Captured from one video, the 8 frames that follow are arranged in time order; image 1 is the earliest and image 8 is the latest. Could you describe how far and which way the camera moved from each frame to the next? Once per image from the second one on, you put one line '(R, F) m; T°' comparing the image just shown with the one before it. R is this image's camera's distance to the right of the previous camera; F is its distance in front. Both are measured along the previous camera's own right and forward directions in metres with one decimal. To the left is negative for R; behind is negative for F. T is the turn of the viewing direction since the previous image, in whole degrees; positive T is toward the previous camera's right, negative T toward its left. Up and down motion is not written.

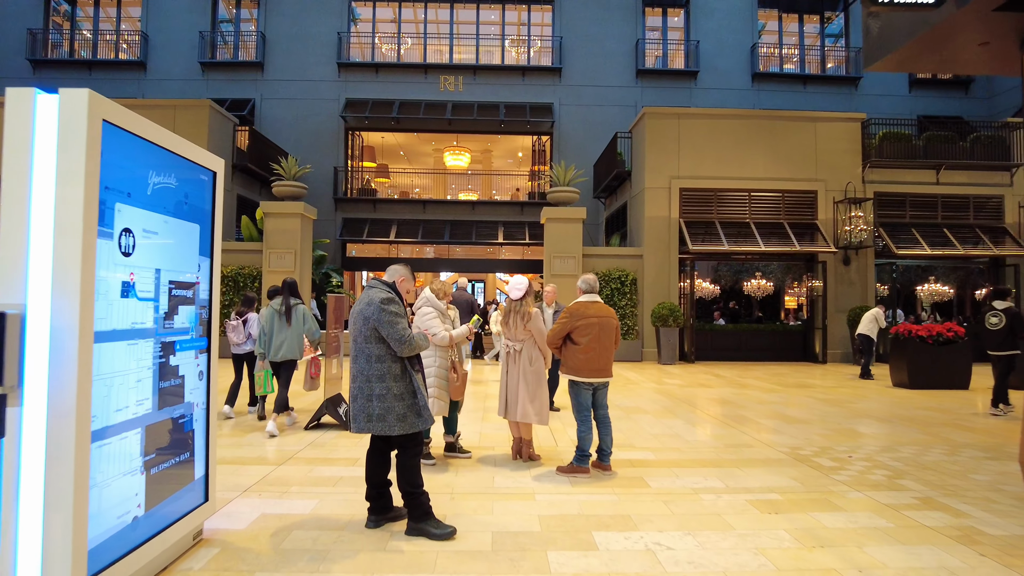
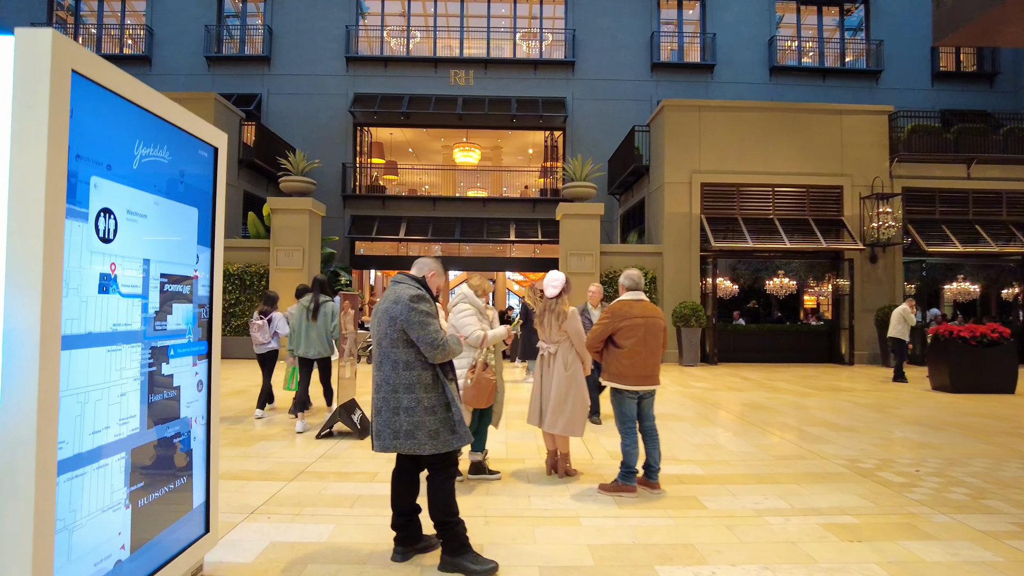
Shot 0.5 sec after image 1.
(-0.2, +0.5) m; -1°
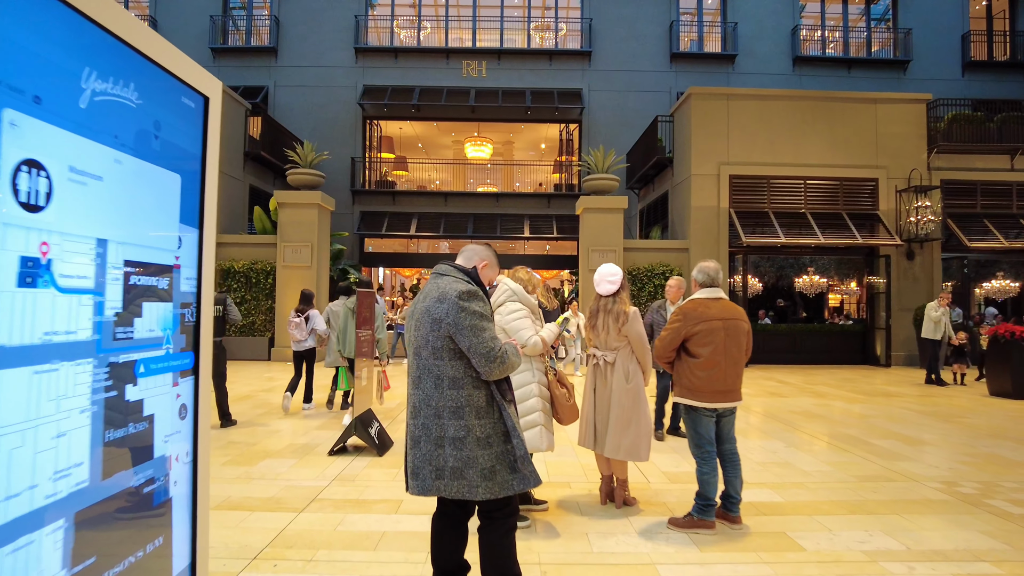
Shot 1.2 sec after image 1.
(-0.3, +0.7) m; -1°
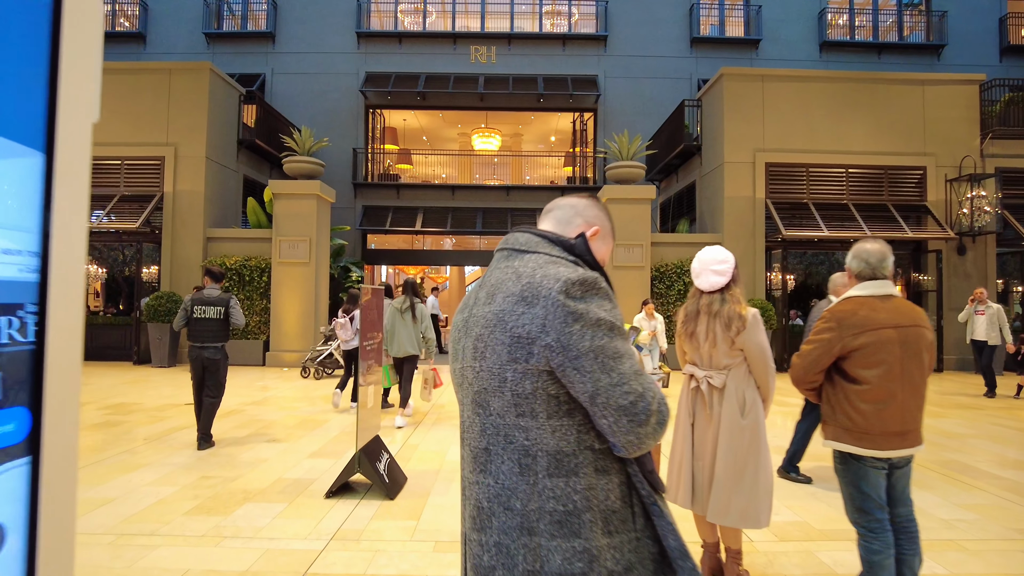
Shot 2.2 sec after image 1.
(-0.3, +1.1) m; 0°
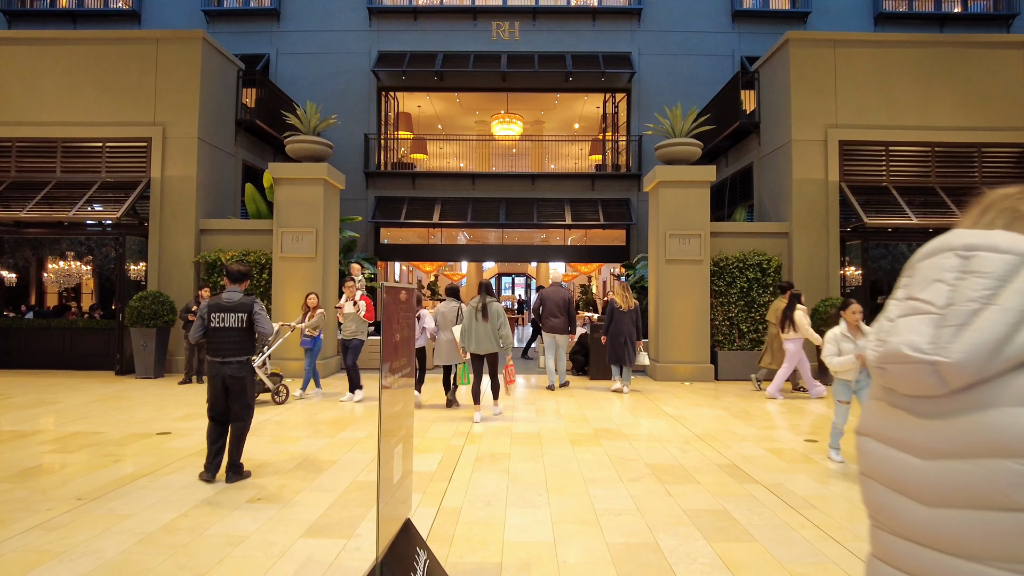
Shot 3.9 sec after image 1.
(-0.4, +1.6) m; -1°
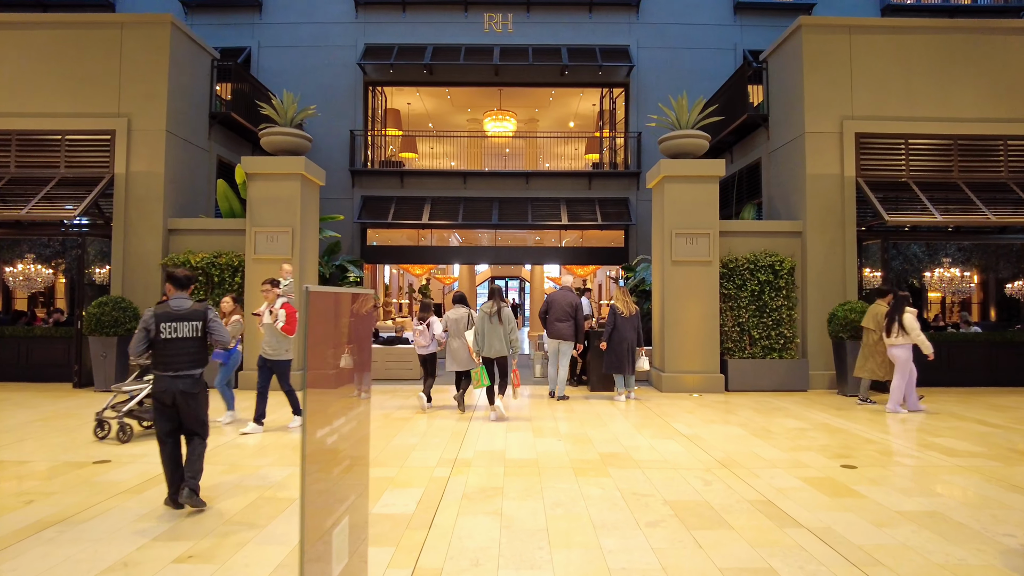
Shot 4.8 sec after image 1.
(0.0, +0.8) m; +1°
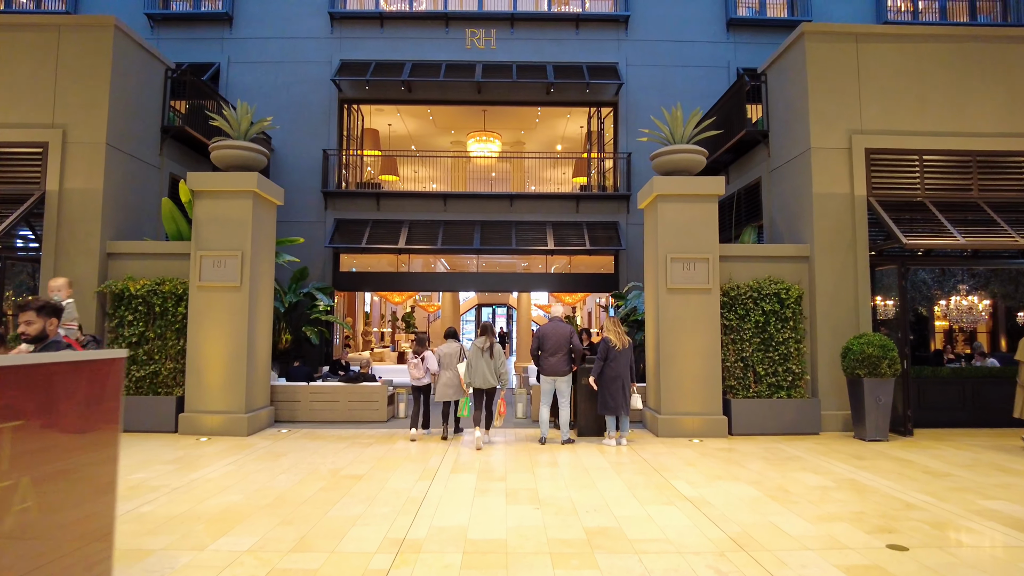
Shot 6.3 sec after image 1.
(+0.2, +1.0) m; +1°
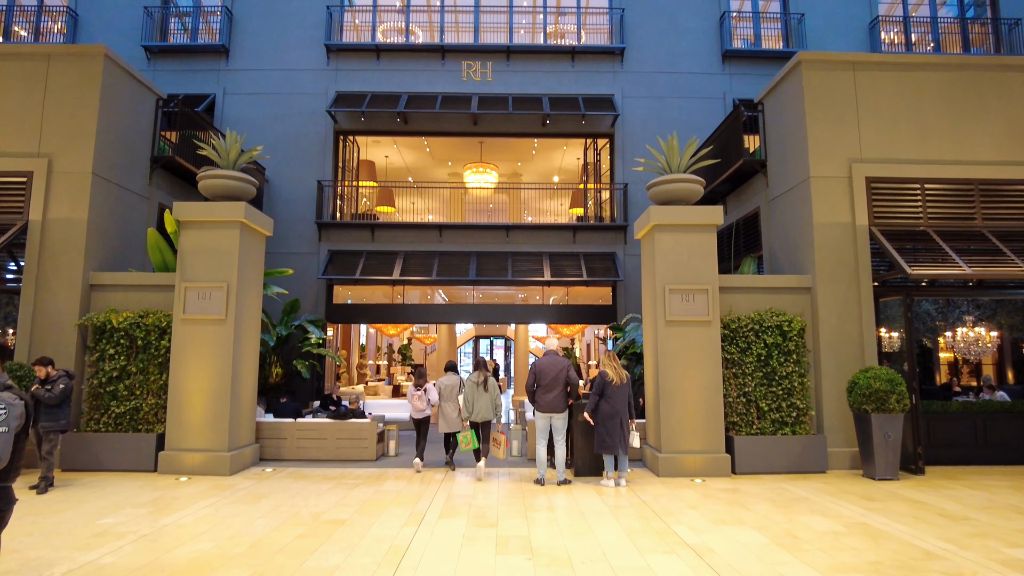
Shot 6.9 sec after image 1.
(+0.1, +0.3) m; 0°
